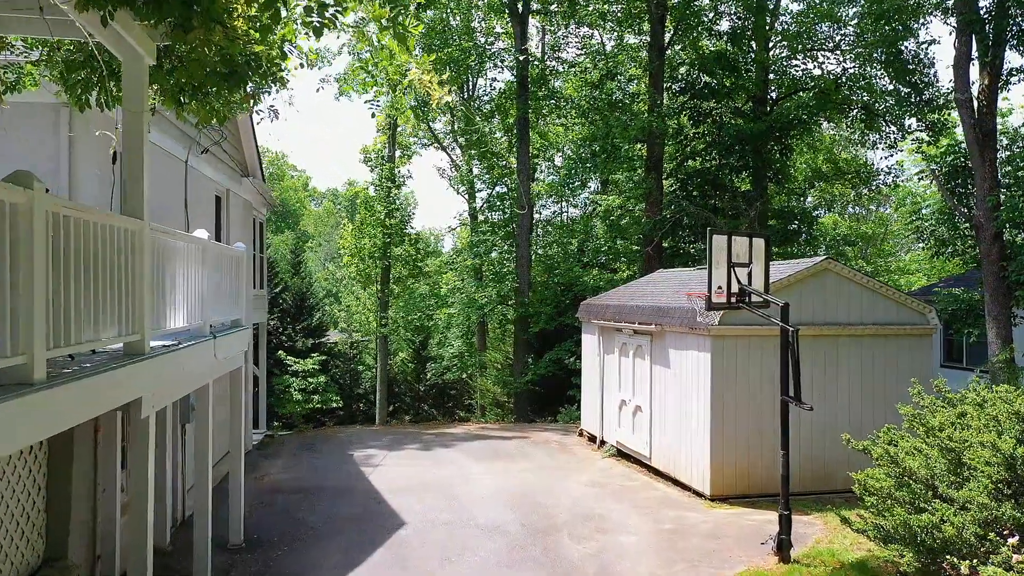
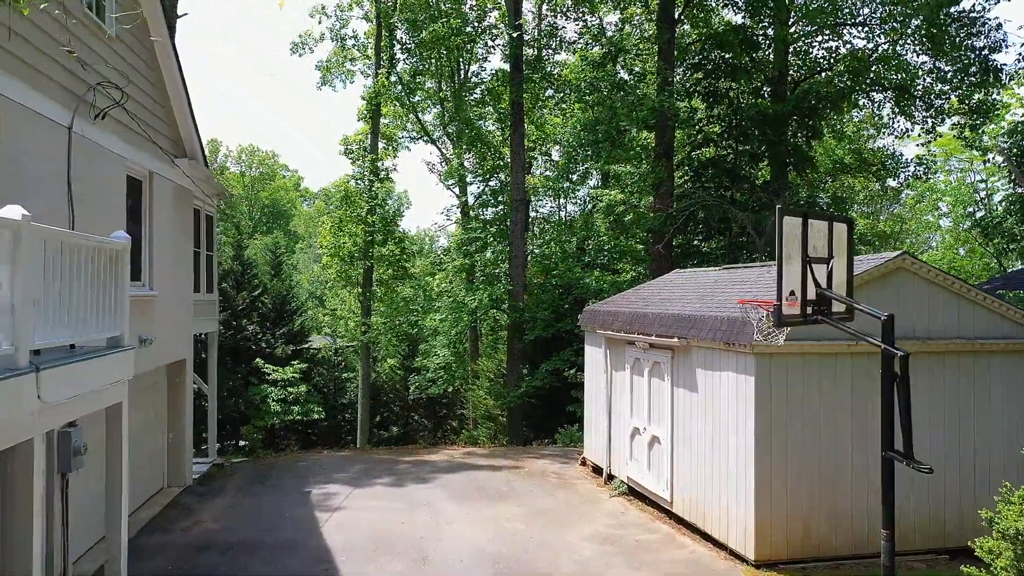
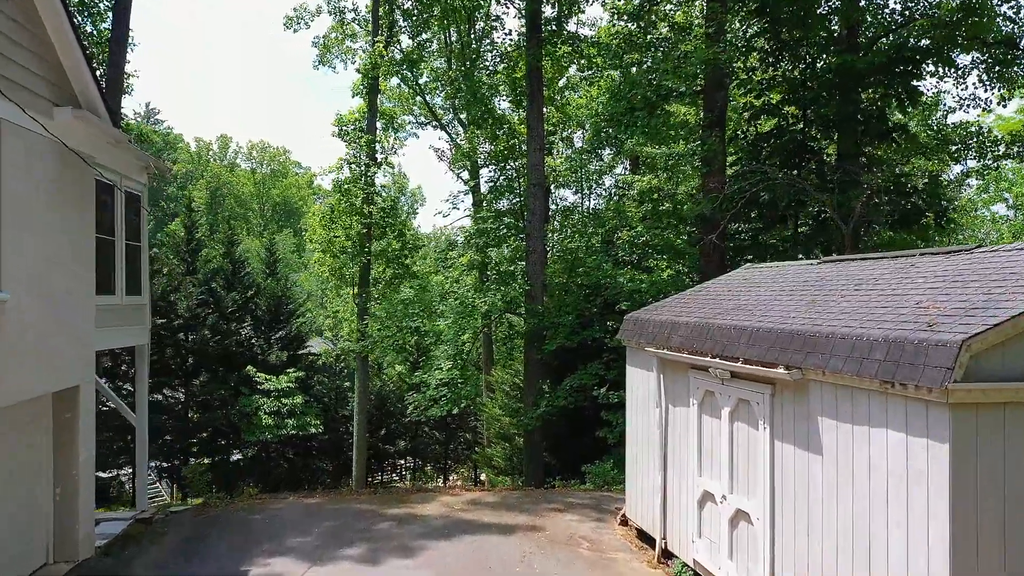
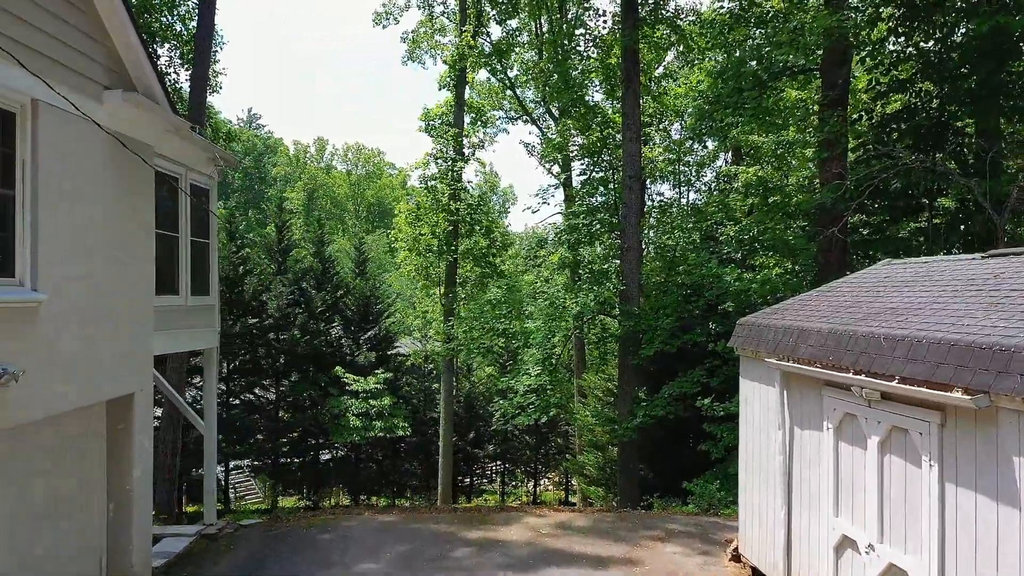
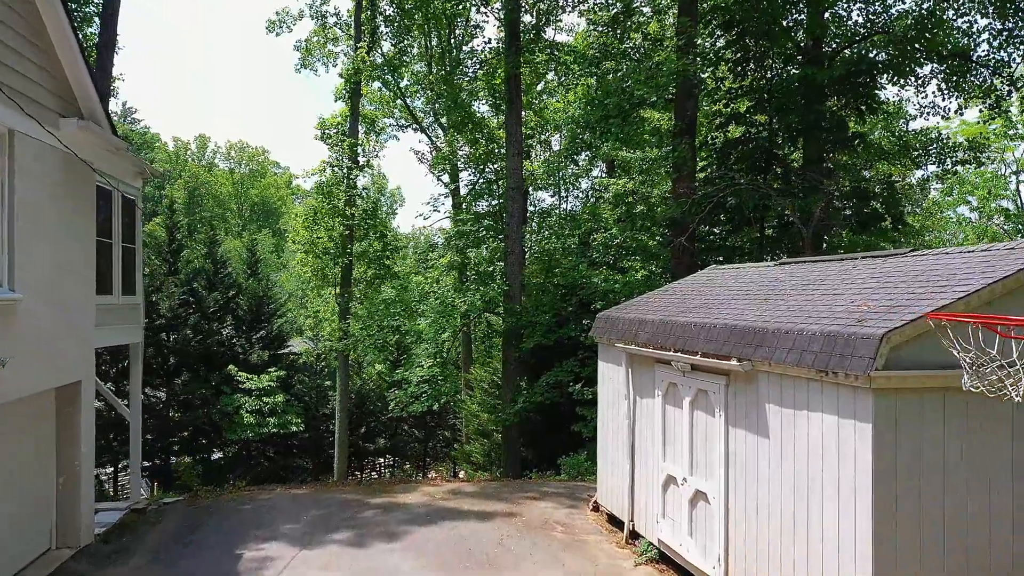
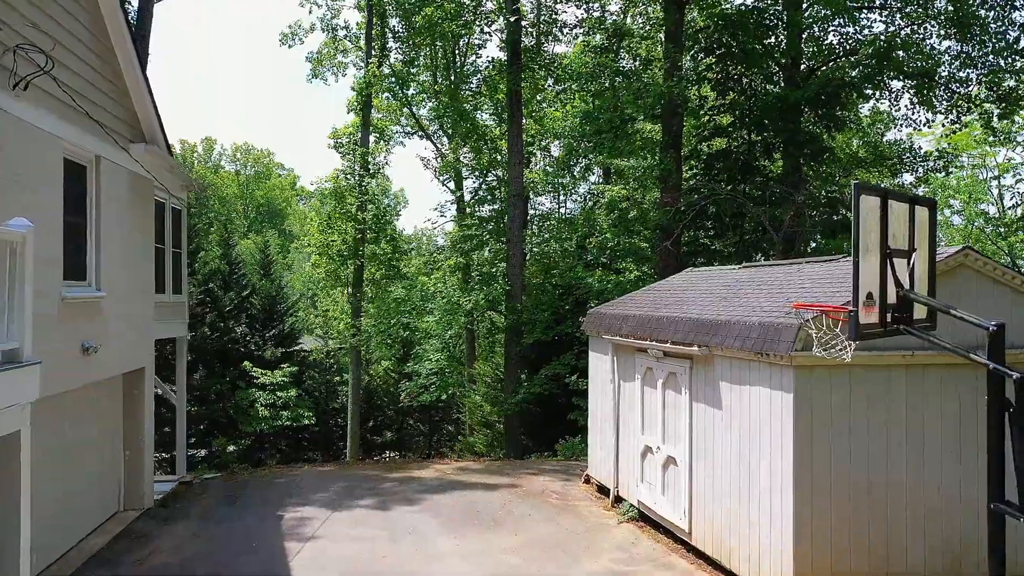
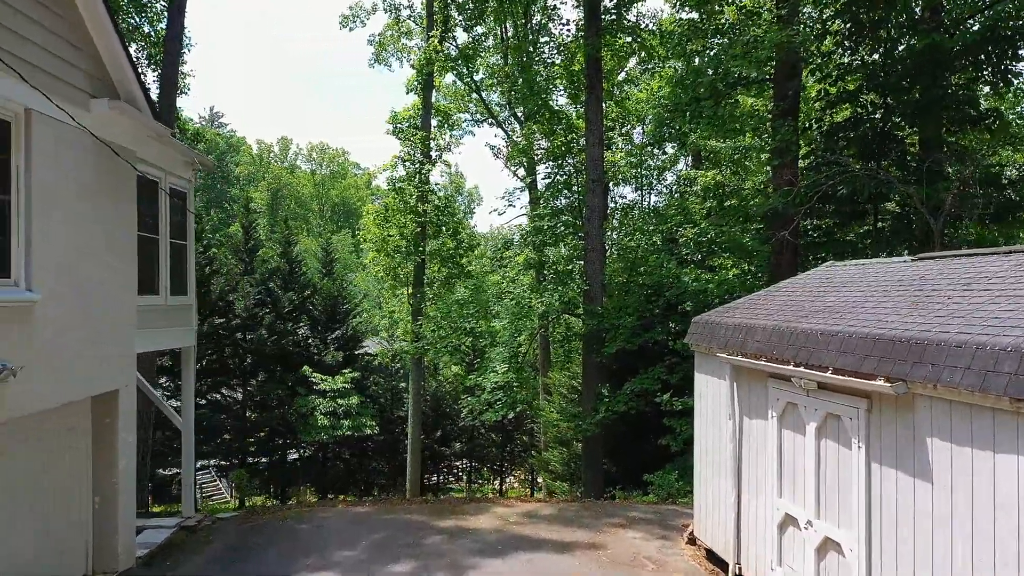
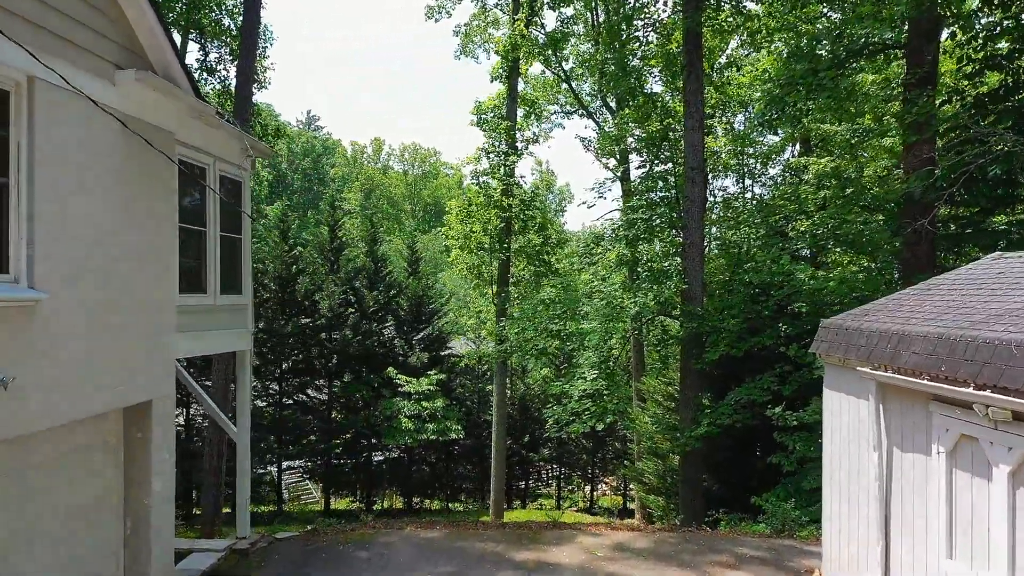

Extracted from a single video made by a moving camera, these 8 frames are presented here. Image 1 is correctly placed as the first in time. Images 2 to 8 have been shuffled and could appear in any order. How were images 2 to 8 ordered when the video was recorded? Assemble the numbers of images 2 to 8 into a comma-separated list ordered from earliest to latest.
2, 6, 5, 3, 7, 4, 8
